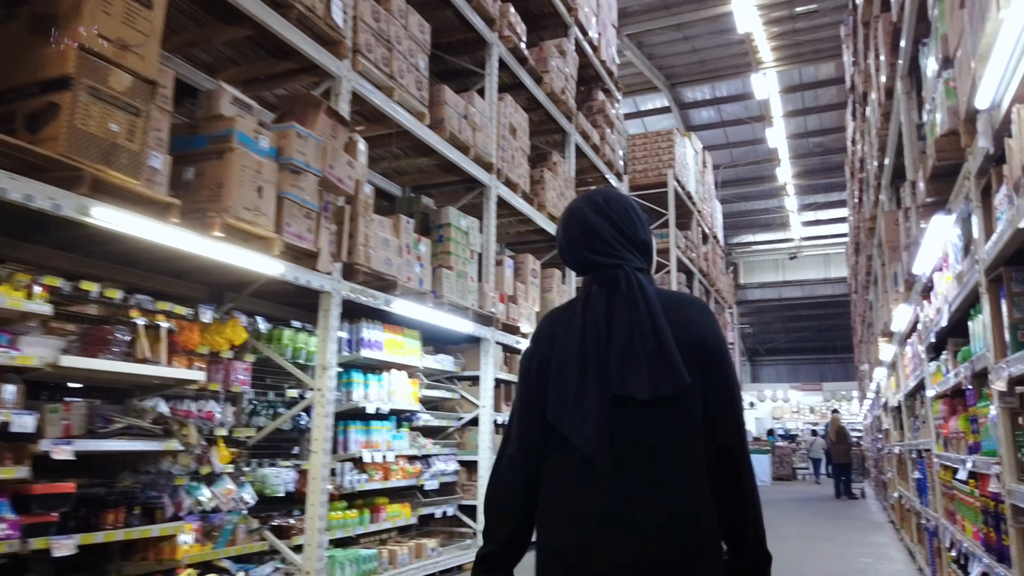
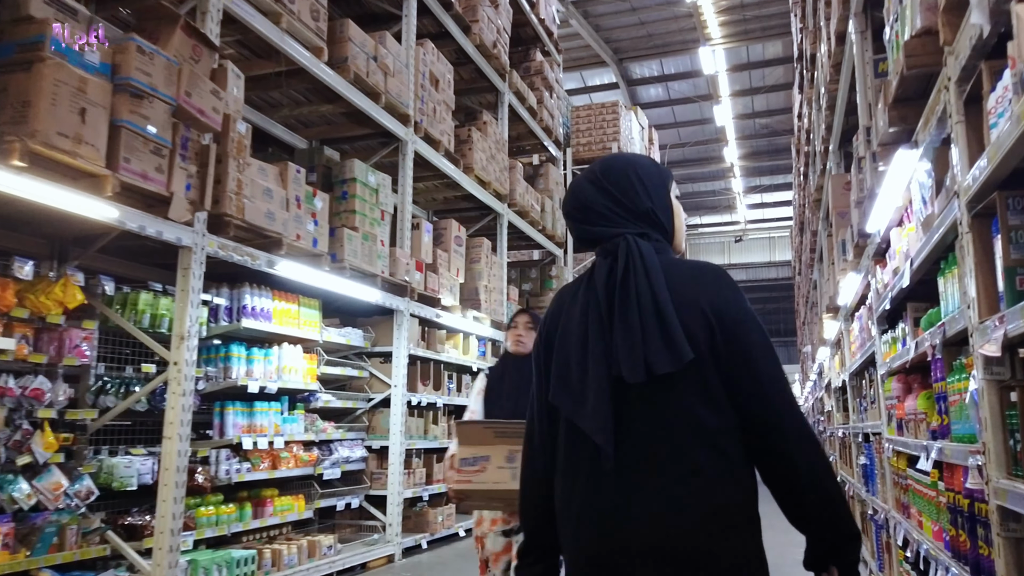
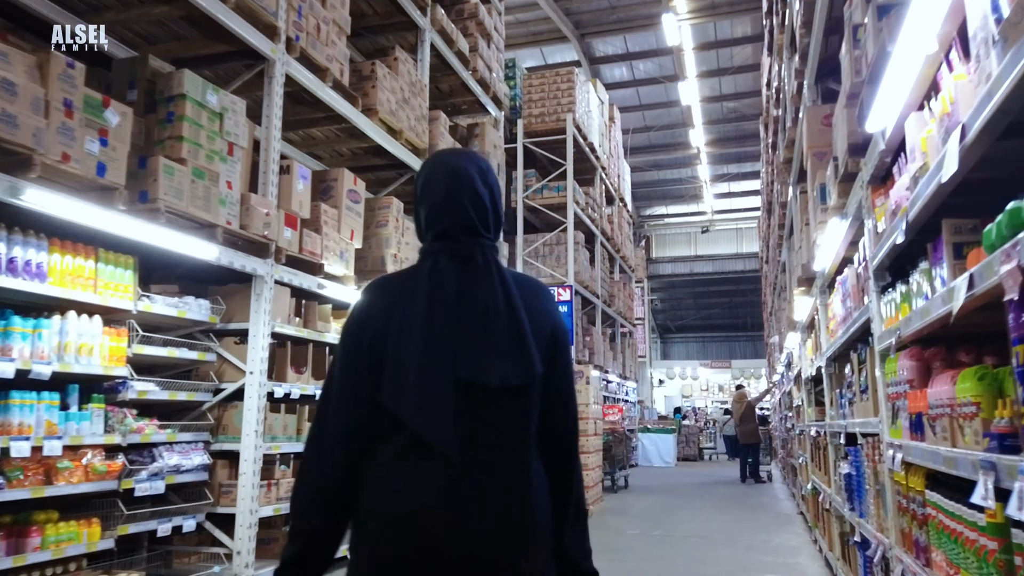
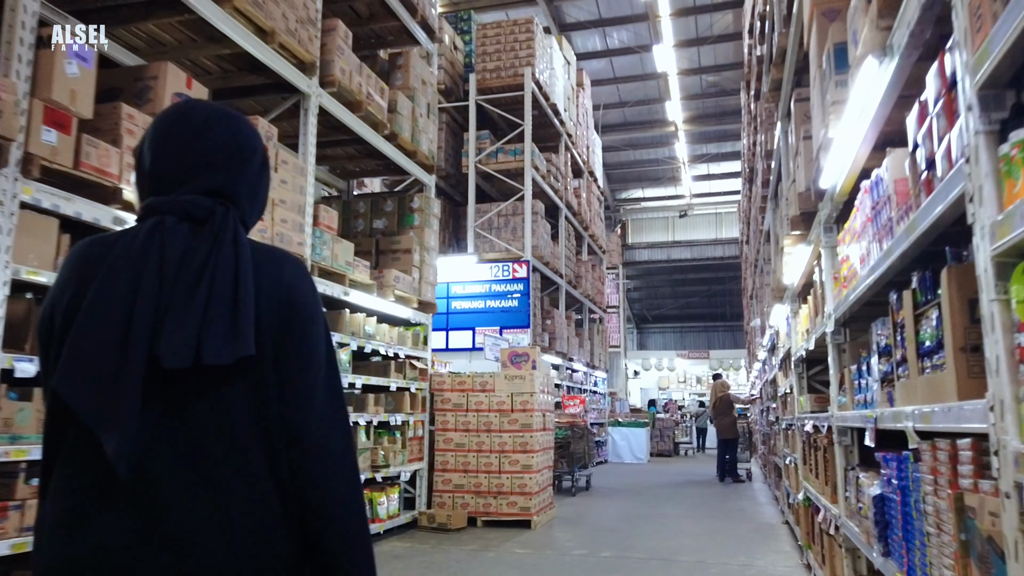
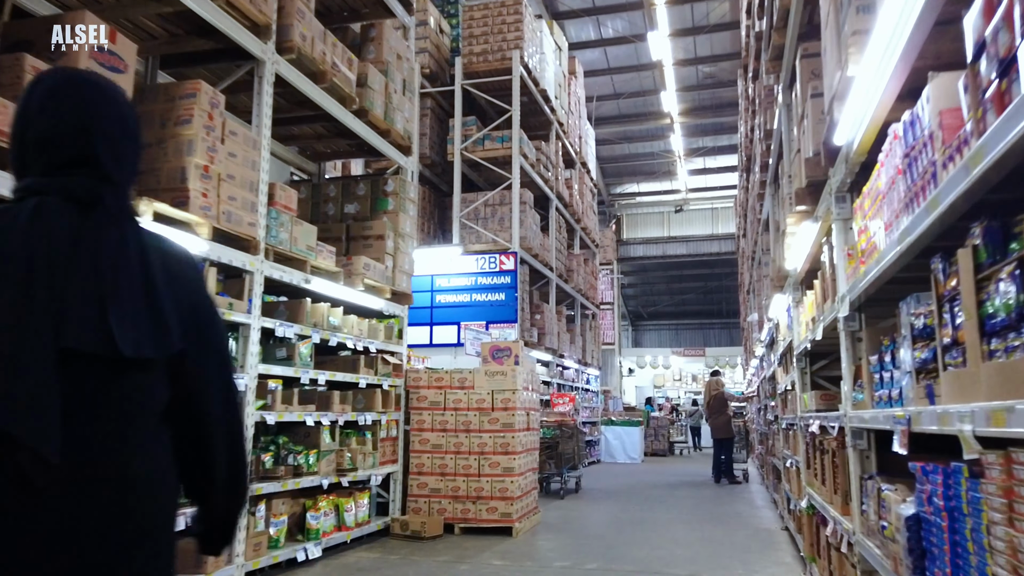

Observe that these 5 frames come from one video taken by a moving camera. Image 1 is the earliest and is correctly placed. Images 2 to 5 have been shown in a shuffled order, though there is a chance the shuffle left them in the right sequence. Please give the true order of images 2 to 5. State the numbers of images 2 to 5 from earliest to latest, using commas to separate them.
2, 3, 4, 5
